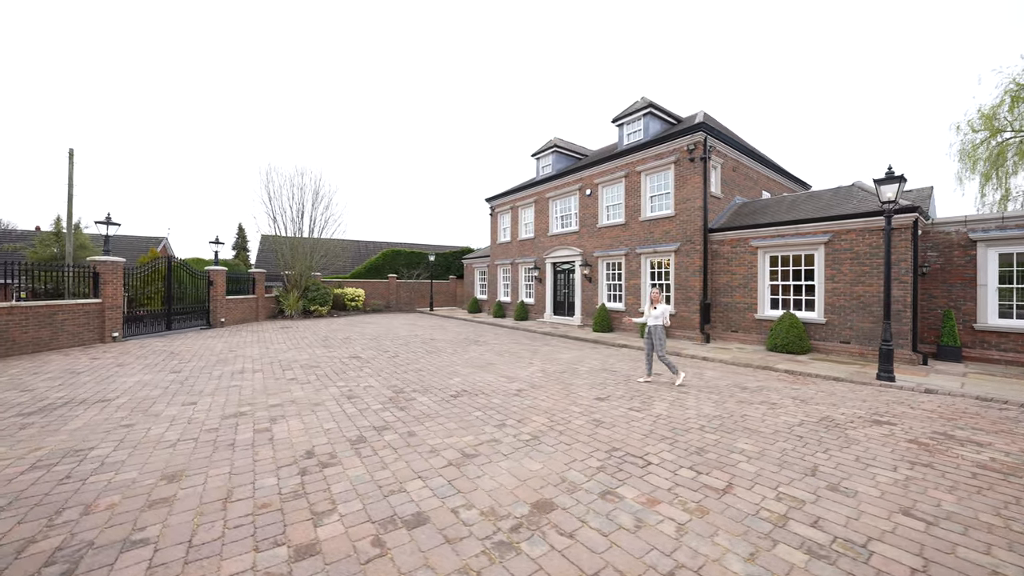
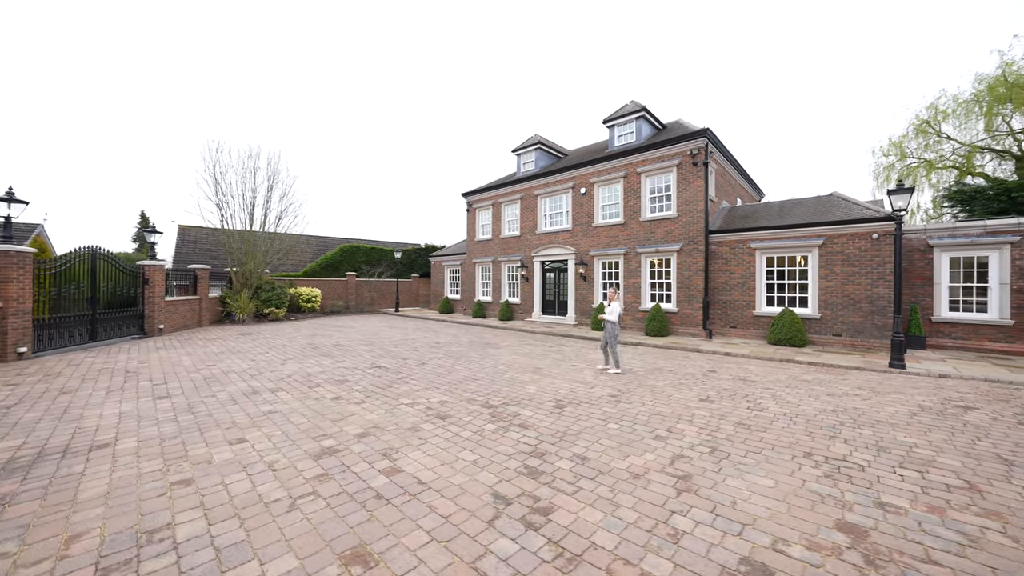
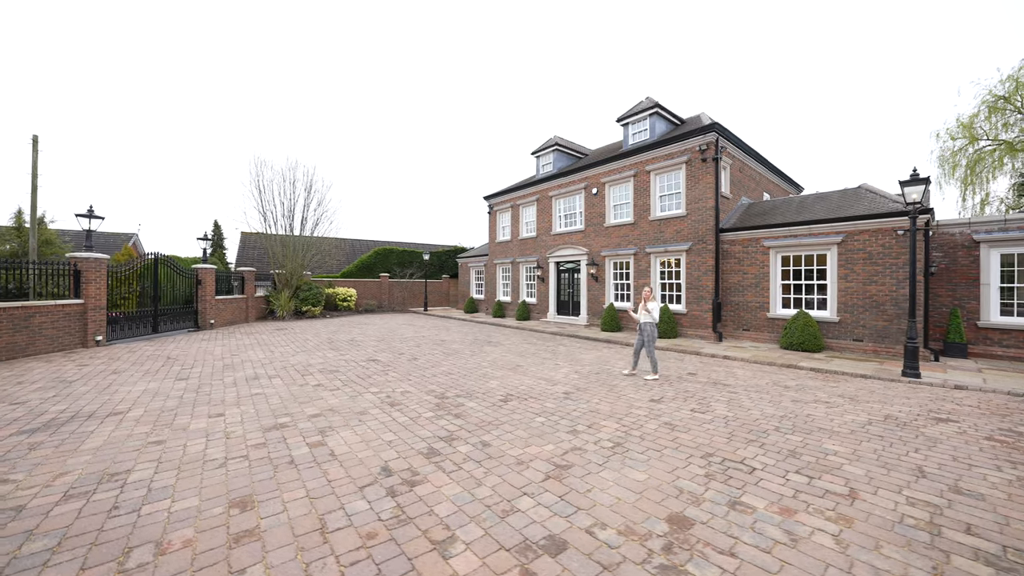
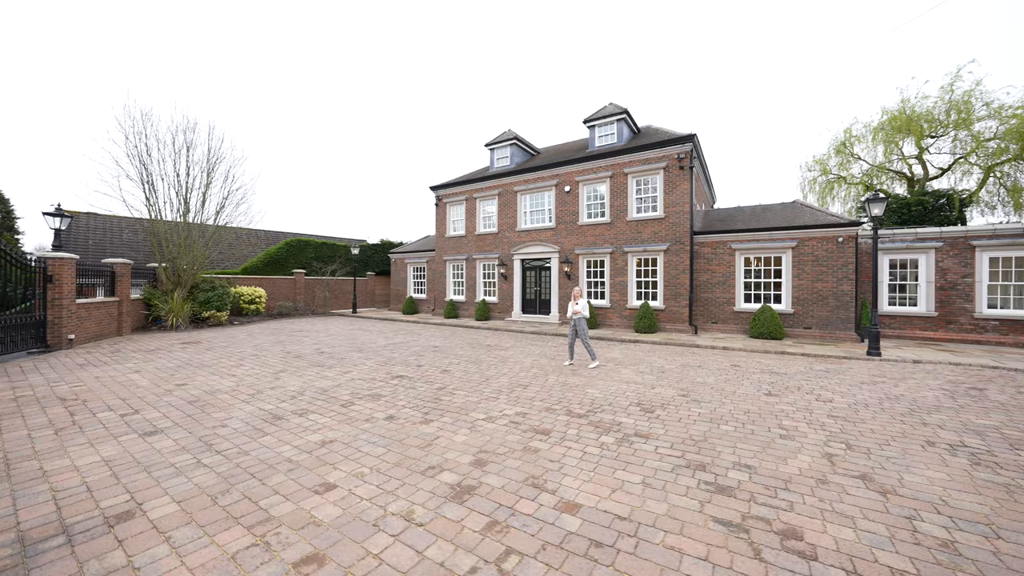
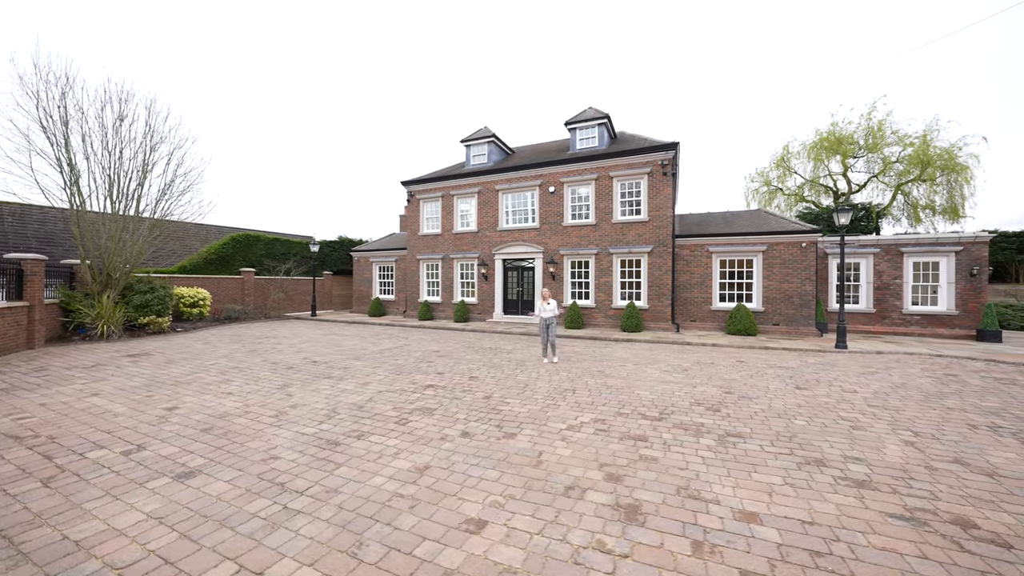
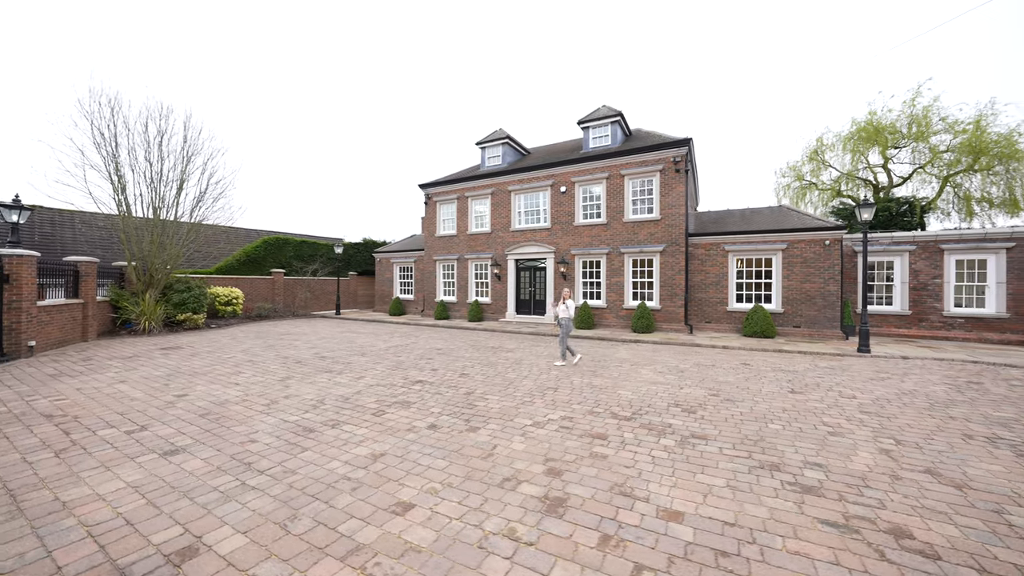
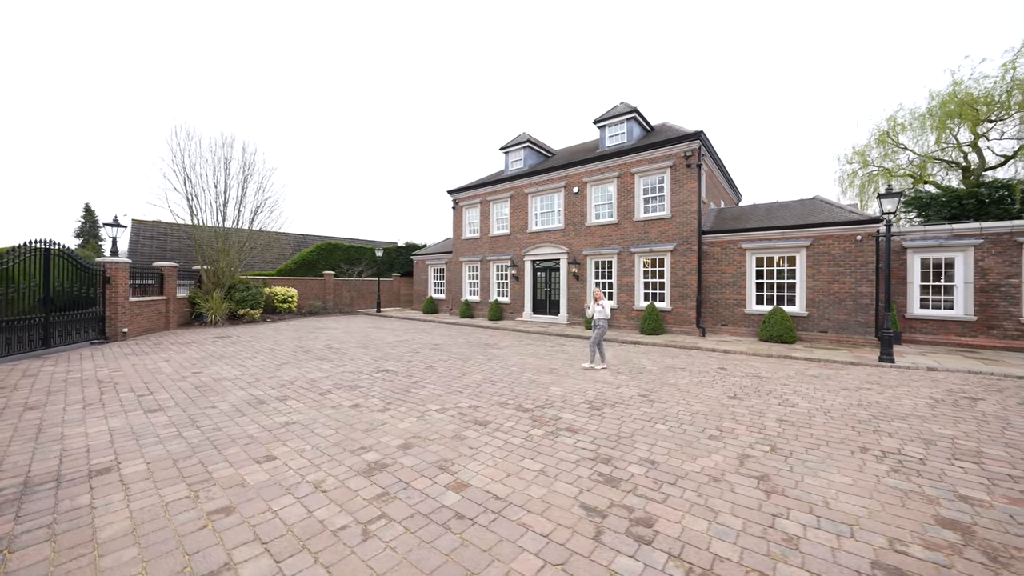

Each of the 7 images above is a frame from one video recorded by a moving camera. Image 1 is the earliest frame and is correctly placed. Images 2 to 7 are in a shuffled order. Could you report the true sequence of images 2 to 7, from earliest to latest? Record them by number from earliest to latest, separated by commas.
3, 2, 7, 4, 6, 5
